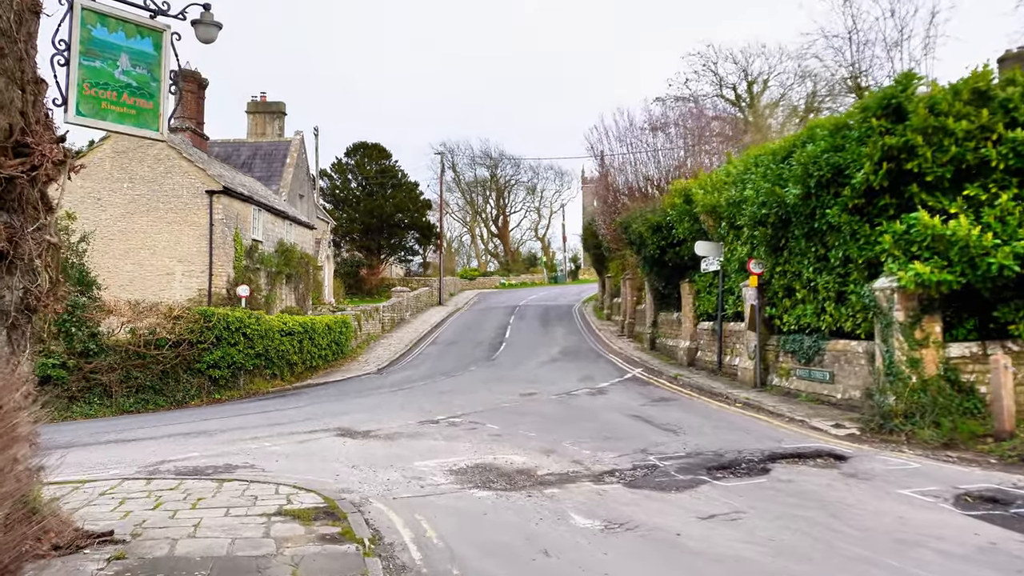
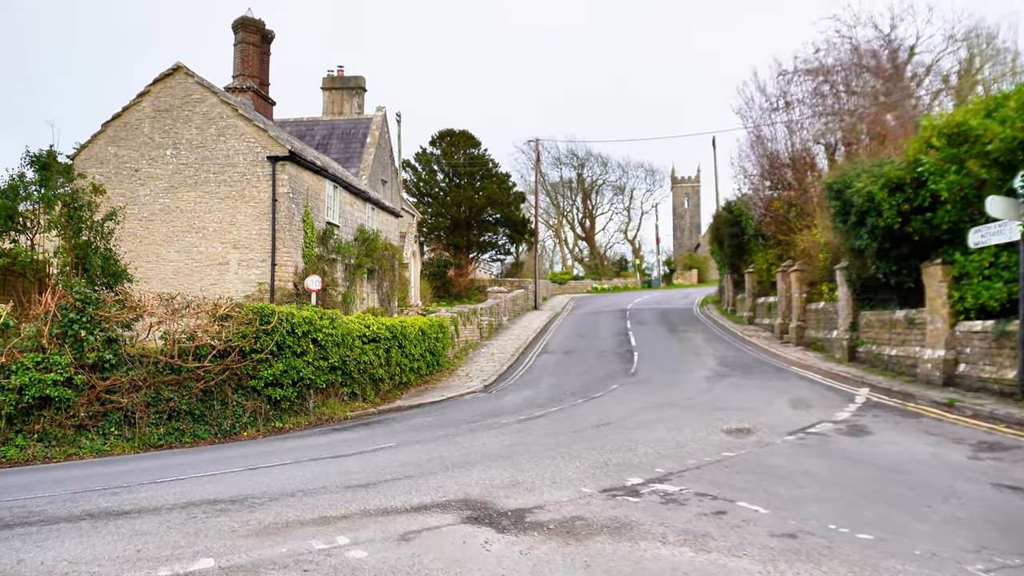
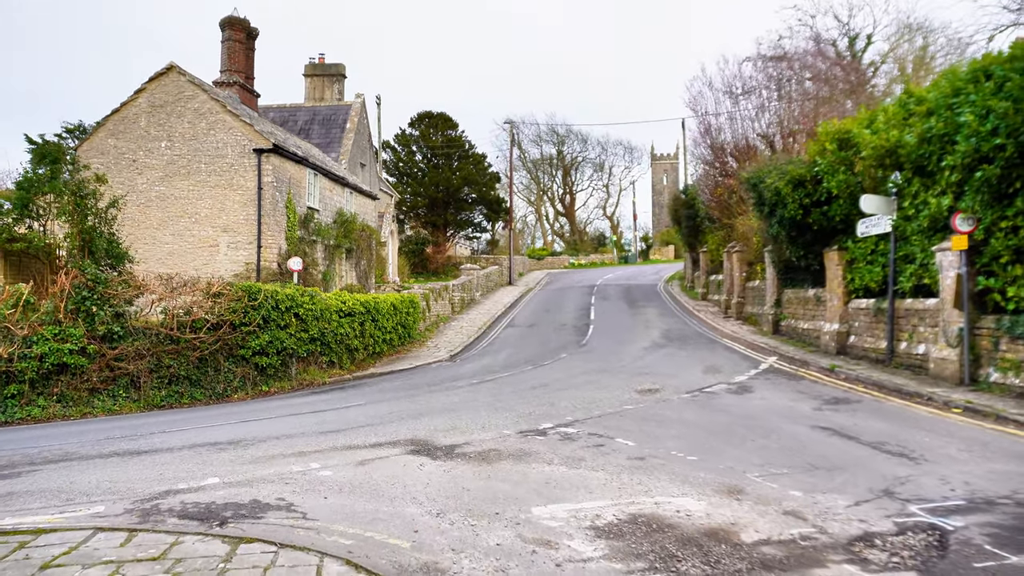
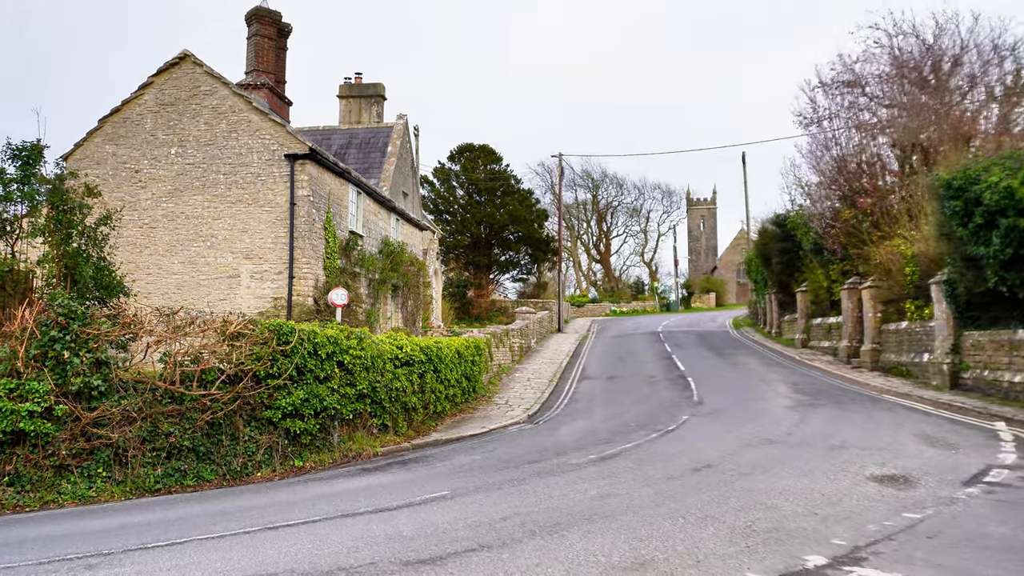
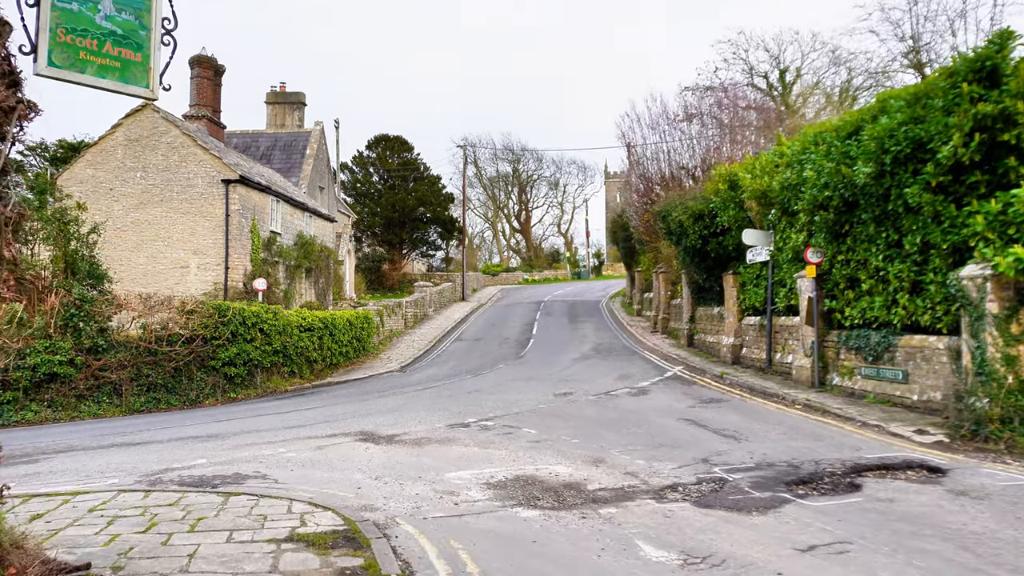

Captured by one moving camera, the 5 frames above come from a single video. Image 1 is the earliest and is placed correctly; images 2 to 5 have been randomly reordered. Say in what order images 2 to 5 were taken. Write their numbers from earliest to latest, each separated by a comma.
5, 3, 2, 4
